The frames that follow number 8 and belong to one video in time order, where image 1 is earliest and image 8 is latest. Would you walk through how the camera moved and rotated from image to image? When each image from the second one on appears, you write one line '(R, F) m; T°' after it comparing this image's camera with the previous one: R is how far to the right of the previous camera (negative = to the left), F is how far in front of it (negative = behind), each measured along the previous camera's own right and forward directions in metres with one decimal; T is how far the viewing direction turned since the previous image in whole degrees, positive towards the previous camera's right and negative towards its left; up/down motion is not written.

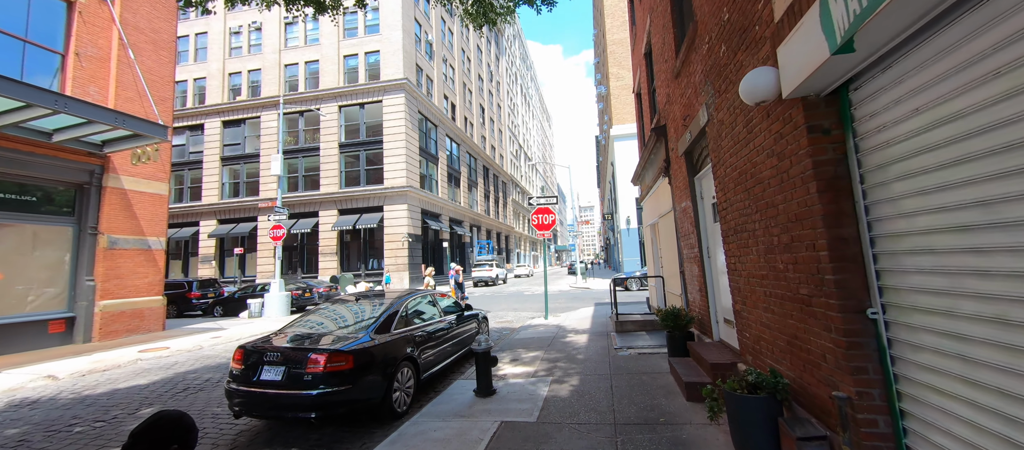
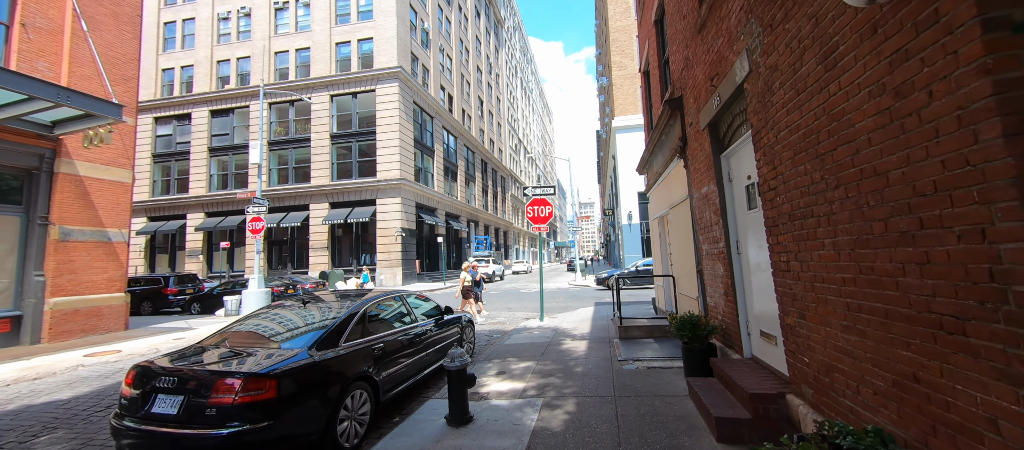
(+0.2, +1.1) m; 0°
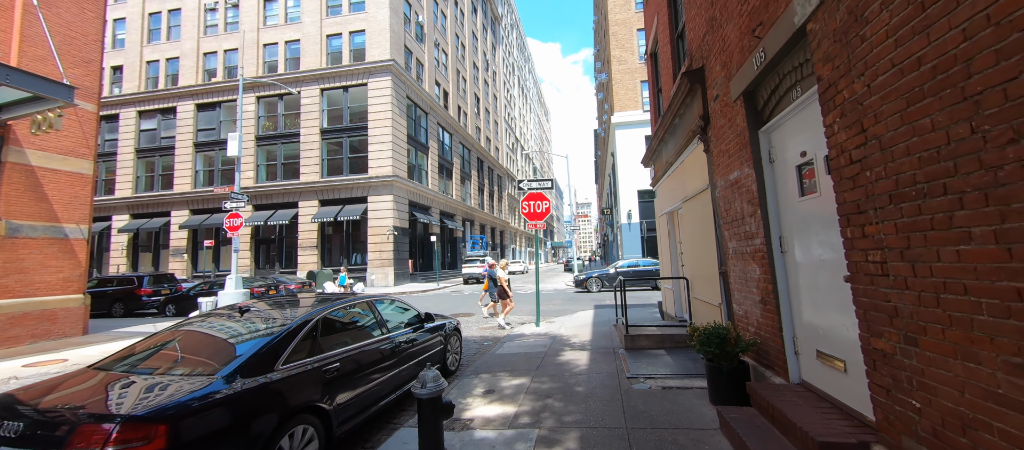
(+0.1, +0.9) m; 0°
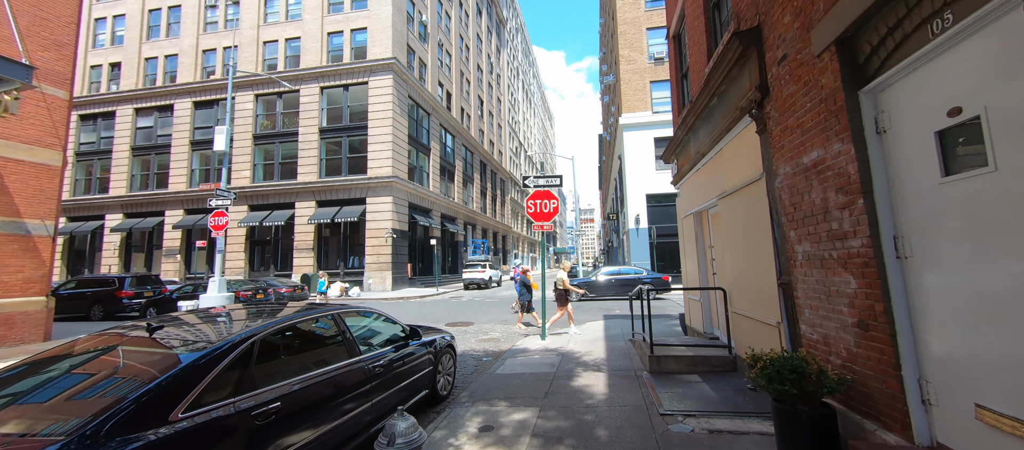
(0.0, +1.0) m; 0°
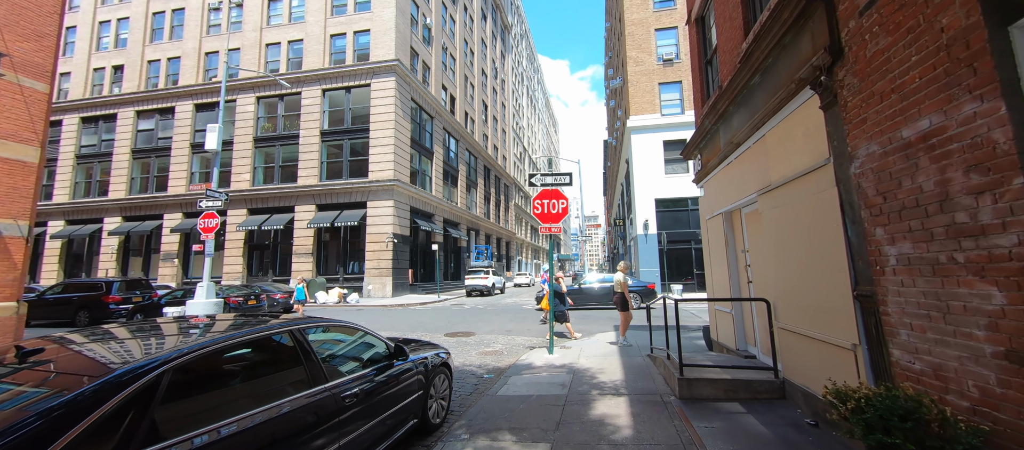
(0.0, +0.8) m; -1°
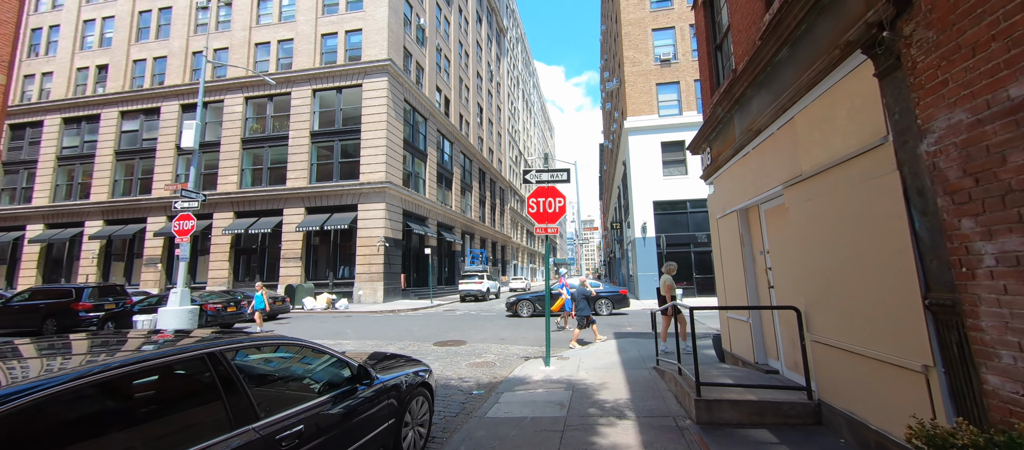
(+0.1, +0.6) m; +1°
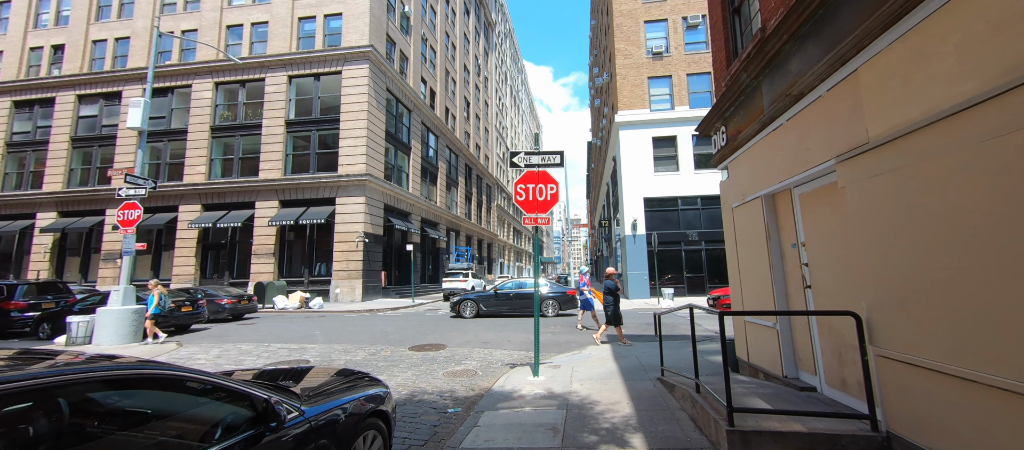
(0.0, +1.0) m; +2°
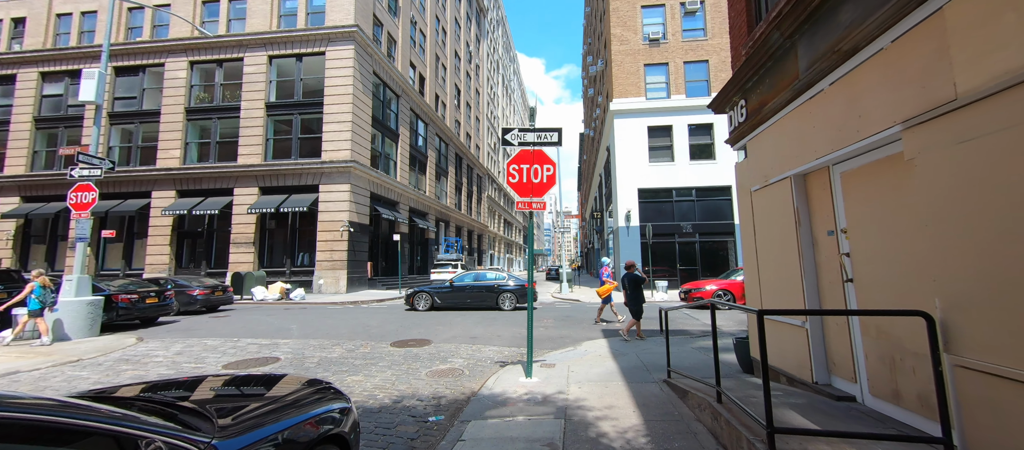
(0.0, +0.7) m; +1°
